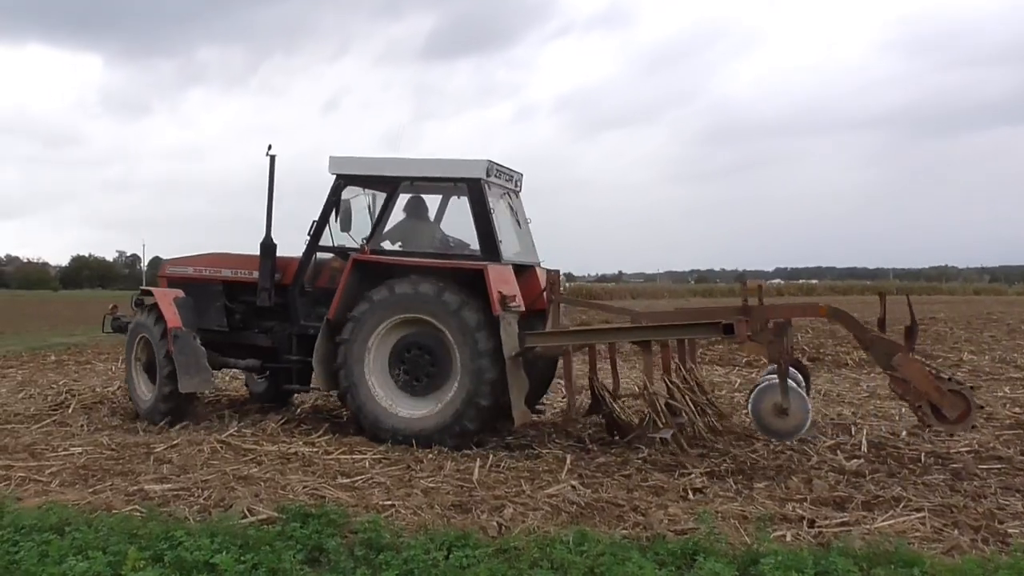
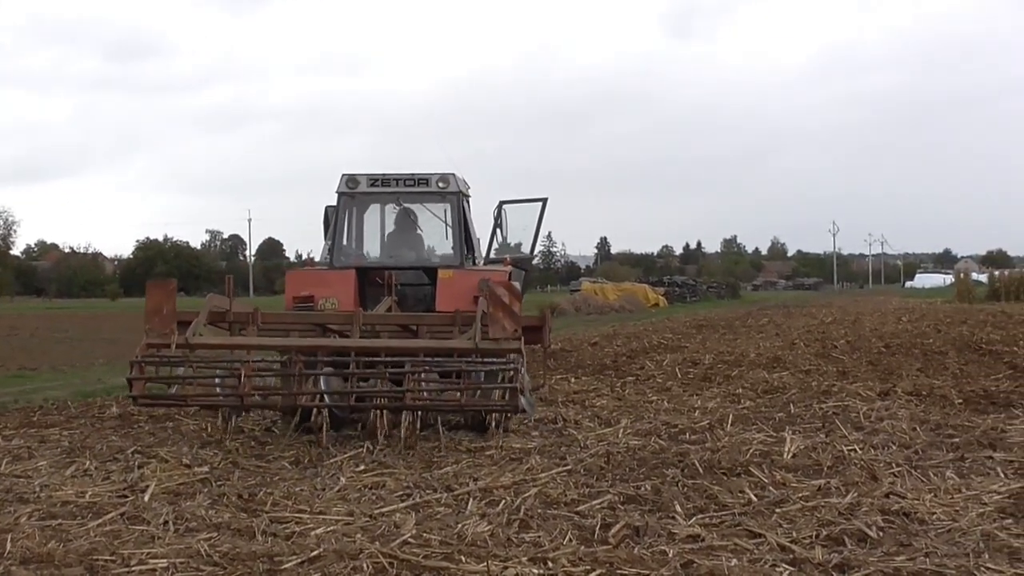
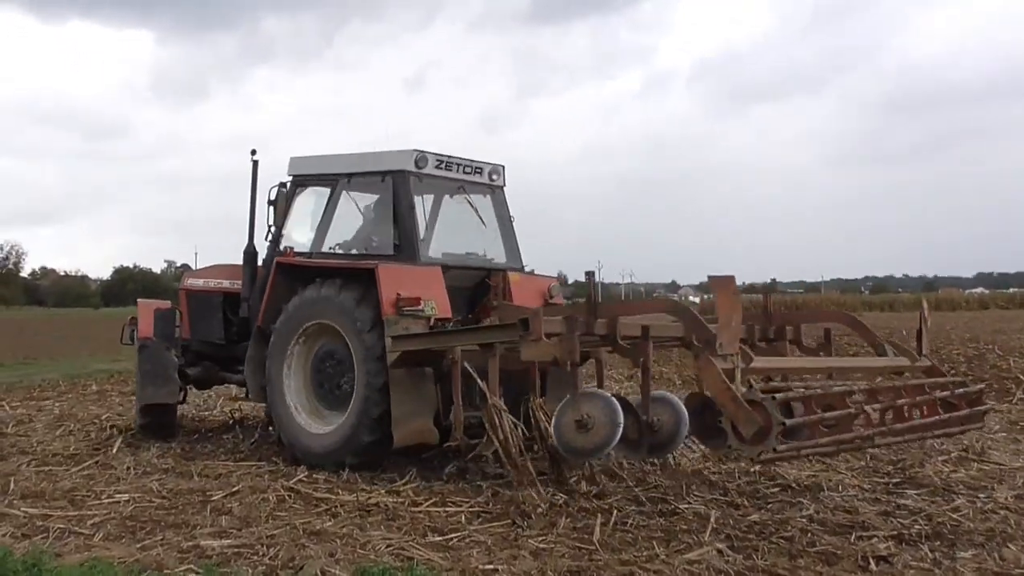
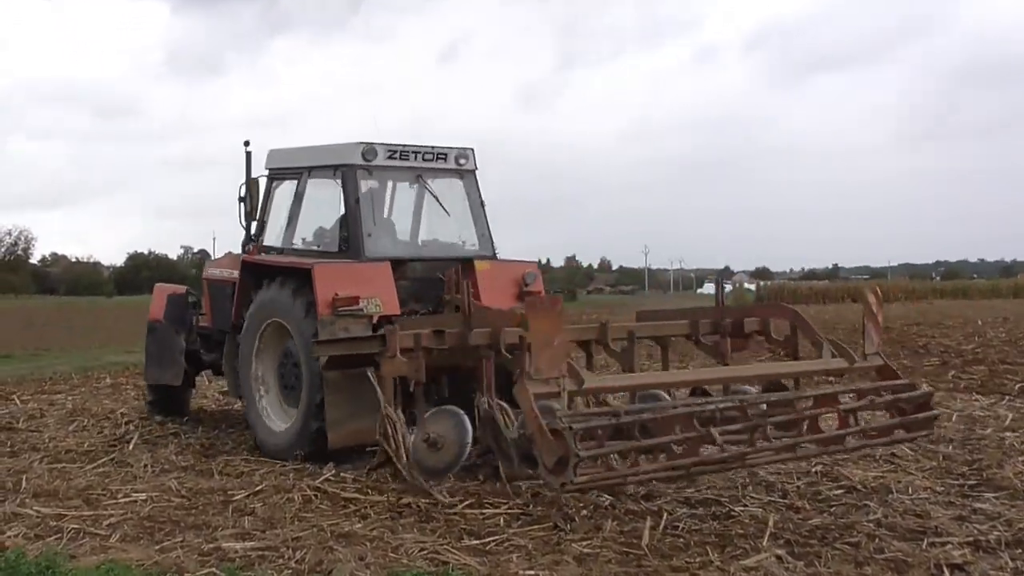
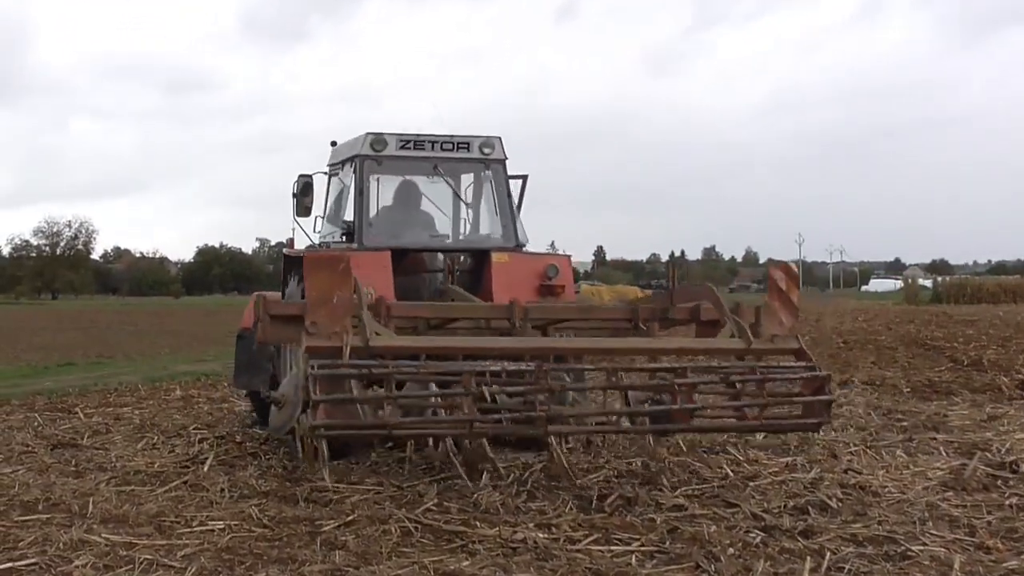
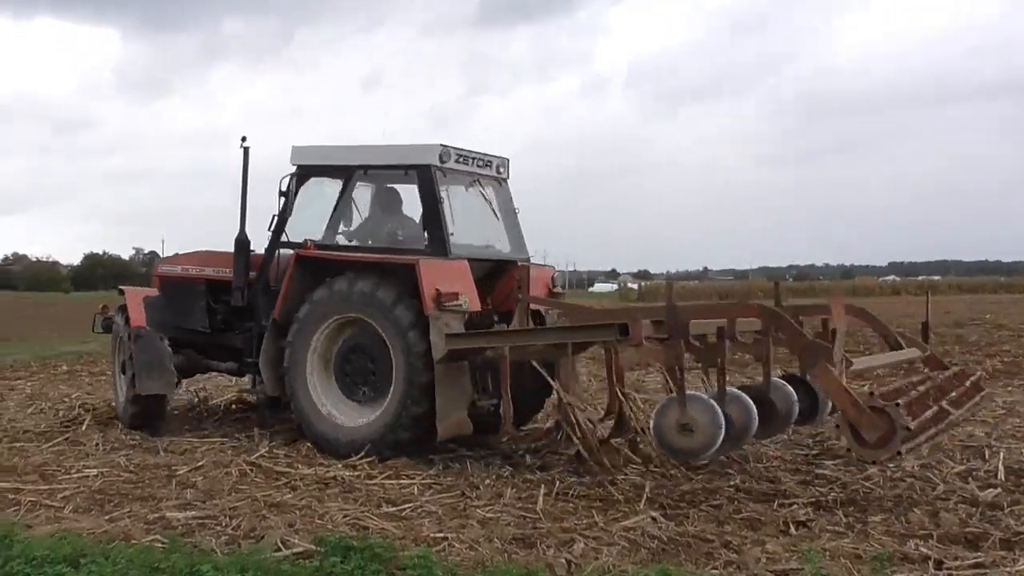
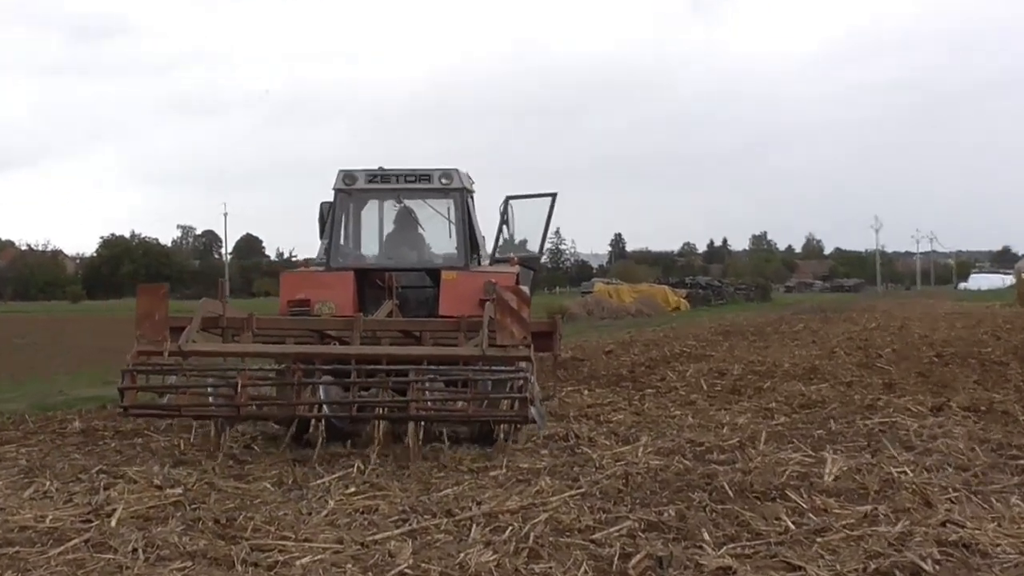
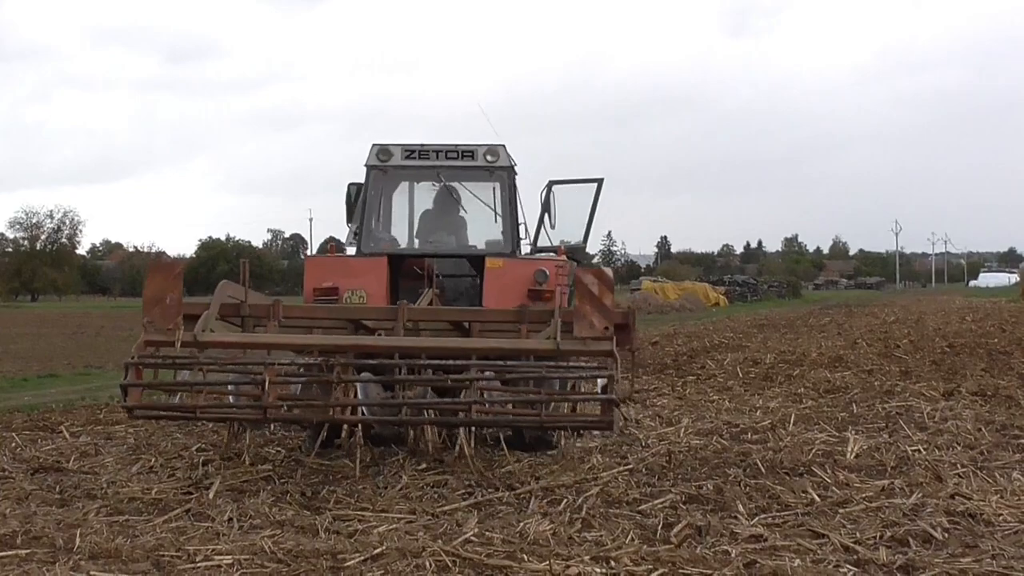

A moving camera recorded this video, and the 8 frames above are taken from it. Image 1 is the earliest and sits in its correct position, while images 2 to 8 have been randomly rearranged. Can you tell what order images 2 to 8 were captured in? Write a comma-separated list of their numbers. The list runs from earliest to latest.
6, 3, 4, 5, 8, 2, 7
